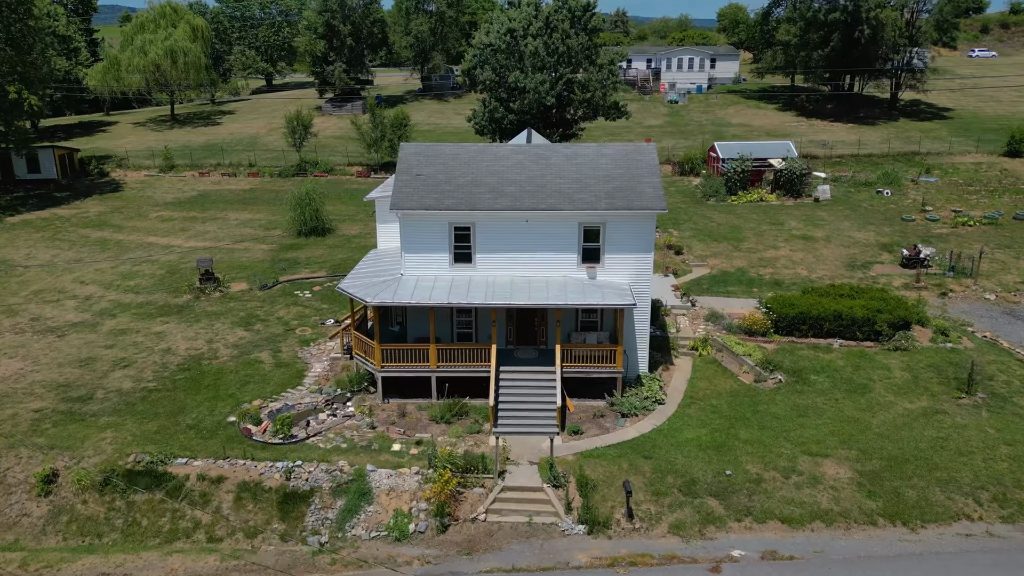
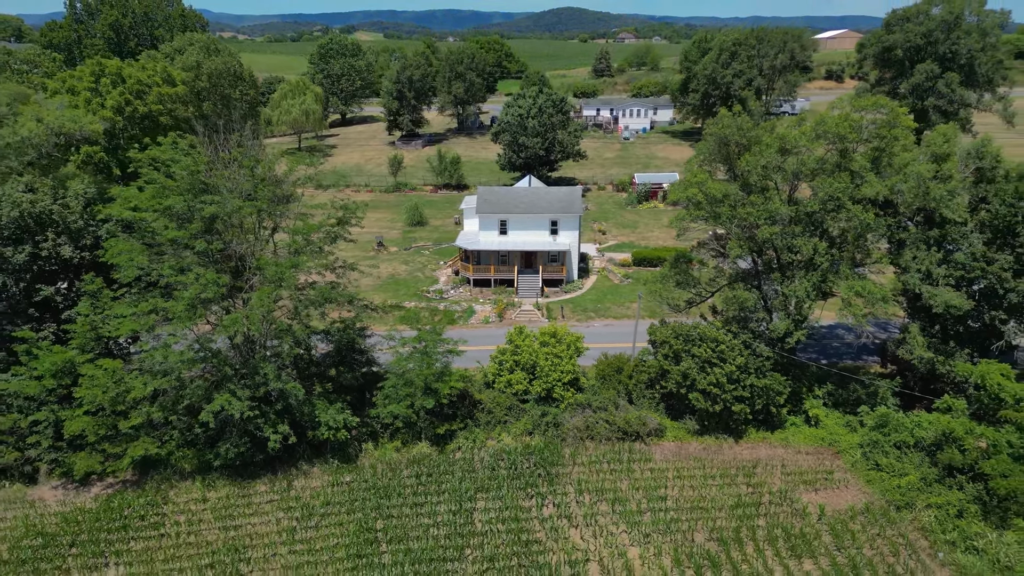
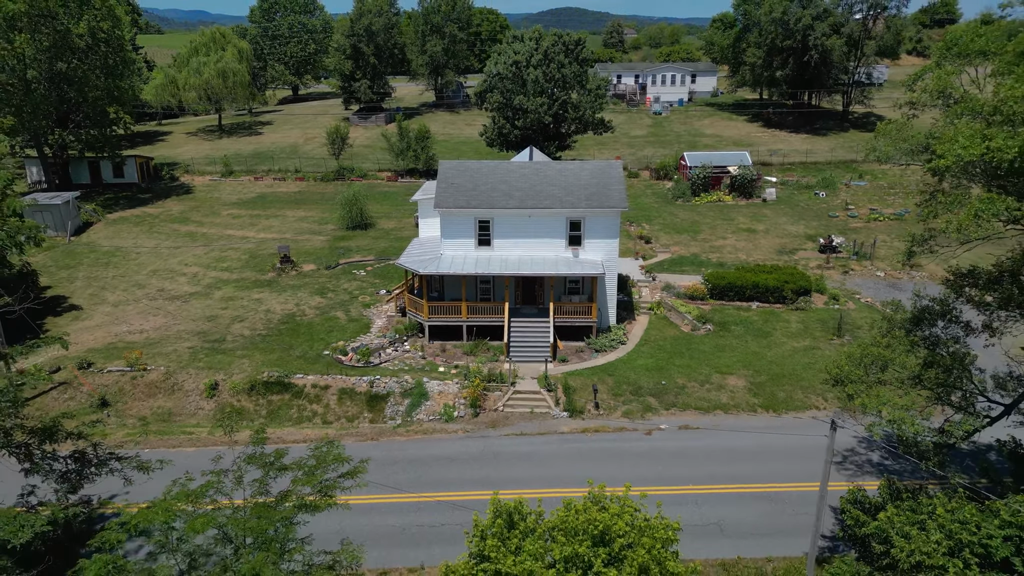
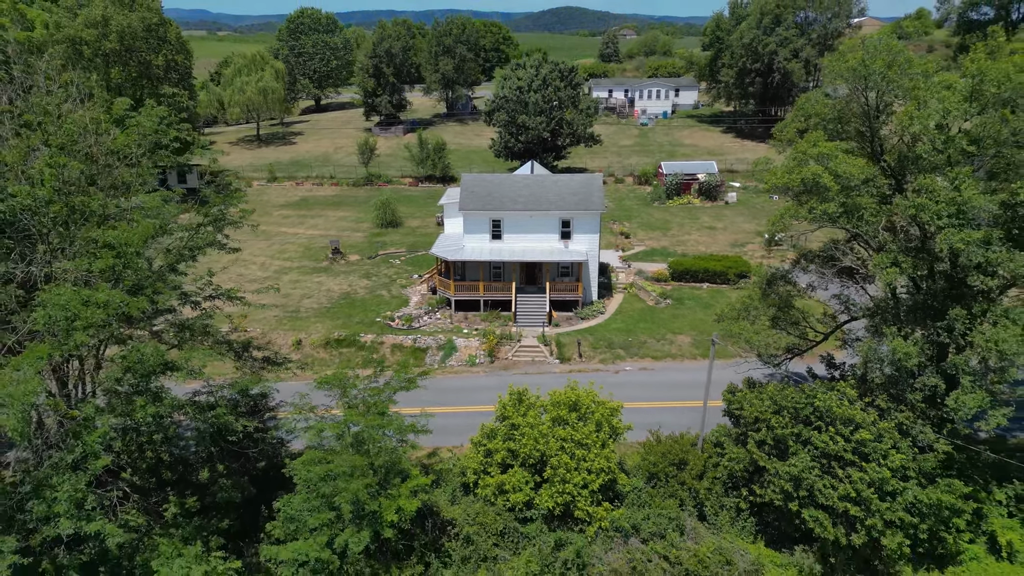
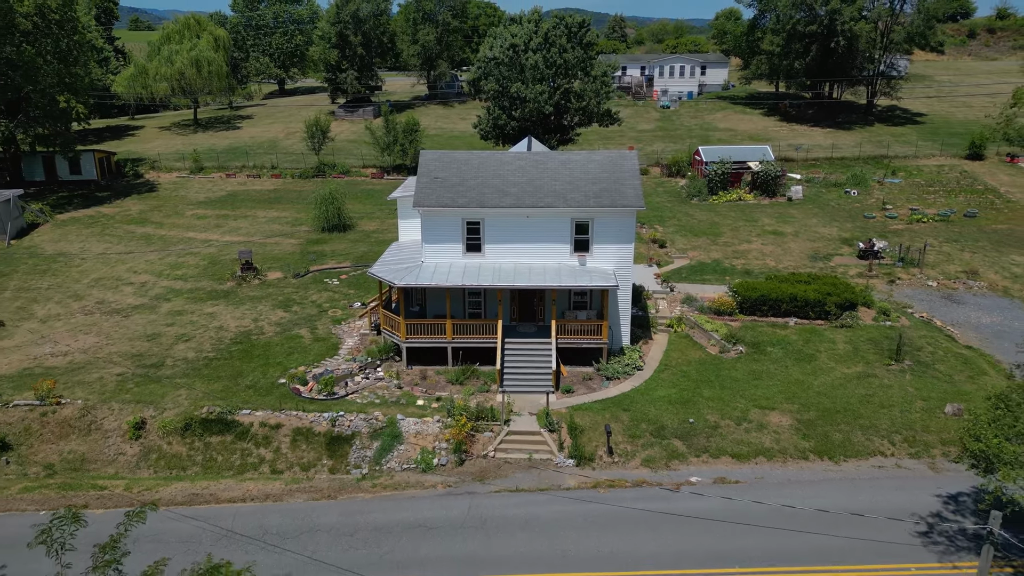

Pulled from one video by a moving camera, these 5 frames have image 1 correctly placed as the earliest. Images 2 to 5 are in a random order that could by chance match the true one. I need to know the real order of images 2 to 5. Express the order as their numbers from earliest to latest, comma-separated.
5, 3, 4, 2
